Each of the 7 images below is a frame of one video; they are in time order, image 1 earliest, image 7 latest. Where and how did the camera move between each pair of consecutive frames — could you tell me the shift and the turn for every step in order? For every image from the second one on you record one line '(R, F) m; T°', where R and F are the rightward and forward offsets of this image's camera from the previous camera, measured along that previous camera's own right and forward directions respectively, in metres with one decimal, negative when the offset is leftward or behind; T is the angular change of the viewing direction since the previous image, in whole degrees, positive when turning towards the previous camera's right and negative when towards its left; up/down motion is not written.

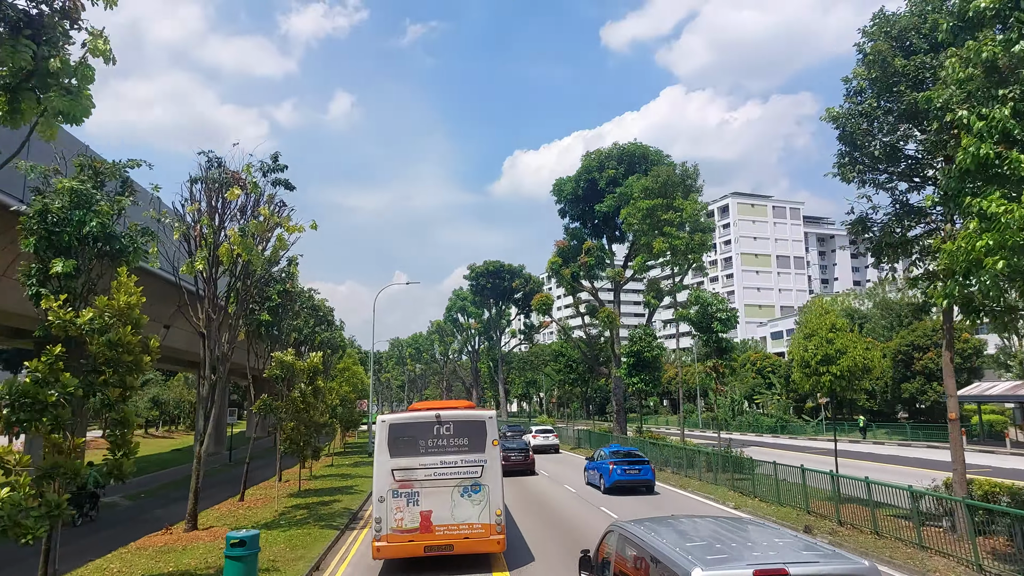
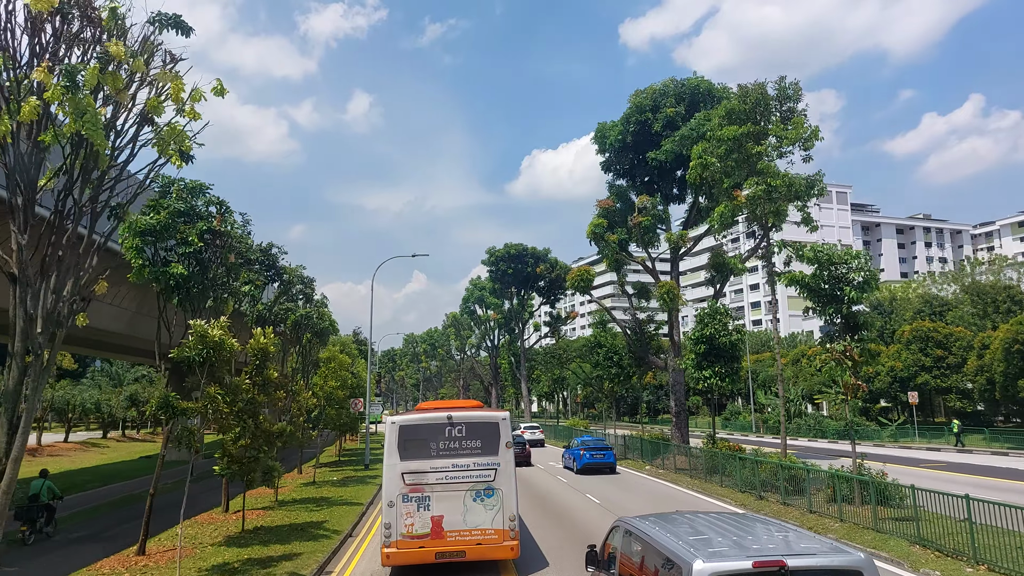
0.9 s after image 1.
(-0.3, +5.0) m; -1°
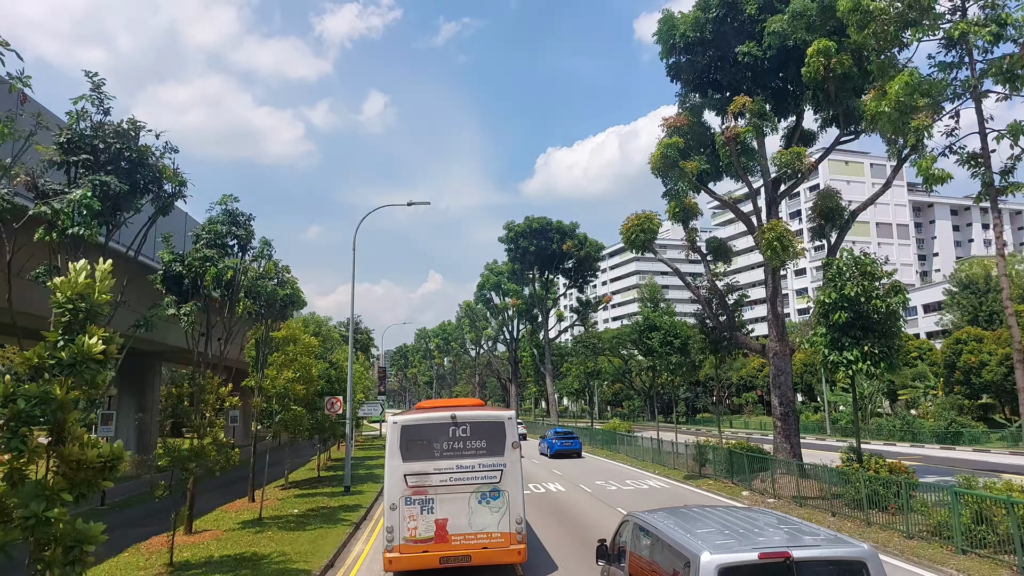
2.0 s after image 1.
(-0.3, +5.6) m; -1°
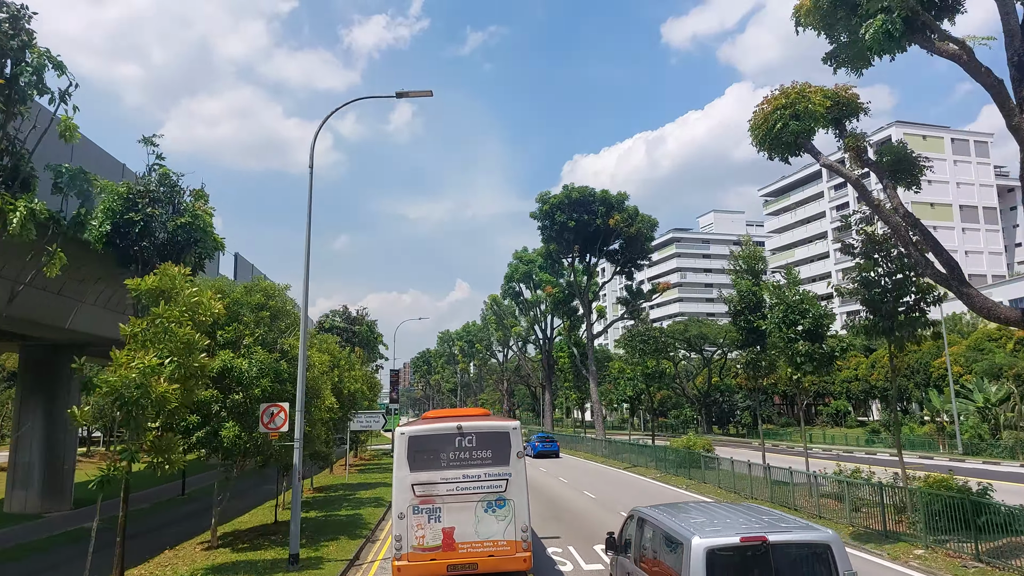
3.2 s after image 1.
(-0.3, +6.0) m; -2°
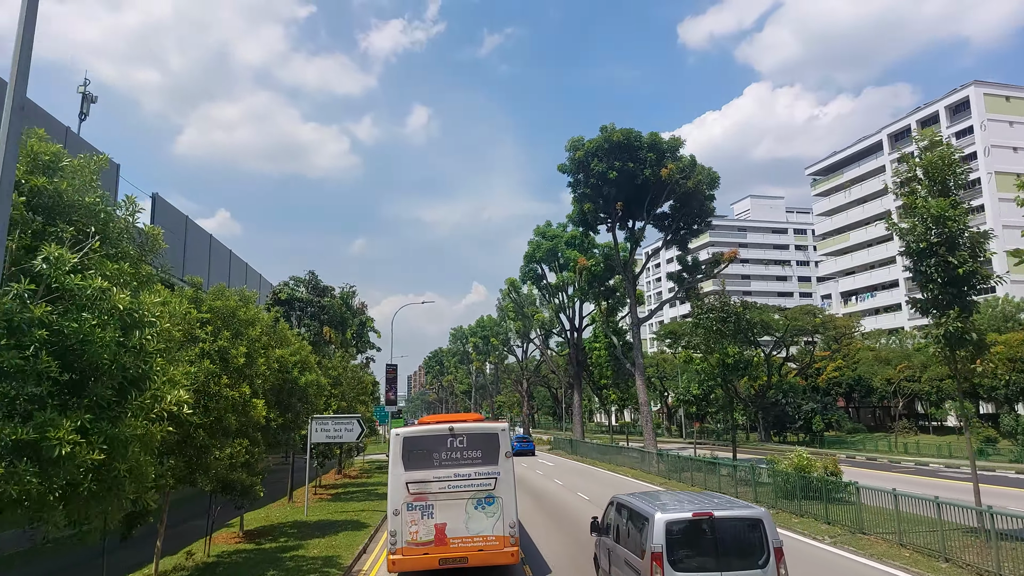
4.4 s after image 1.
(-0.2, +6.1) m; -1°
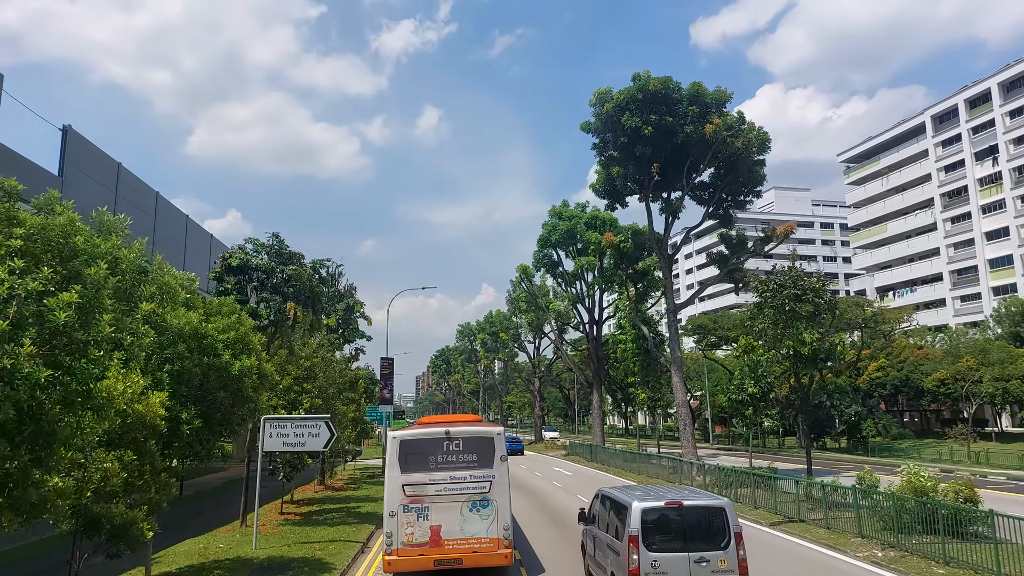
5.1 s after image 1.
(-0.1, +3.4) m; -1°
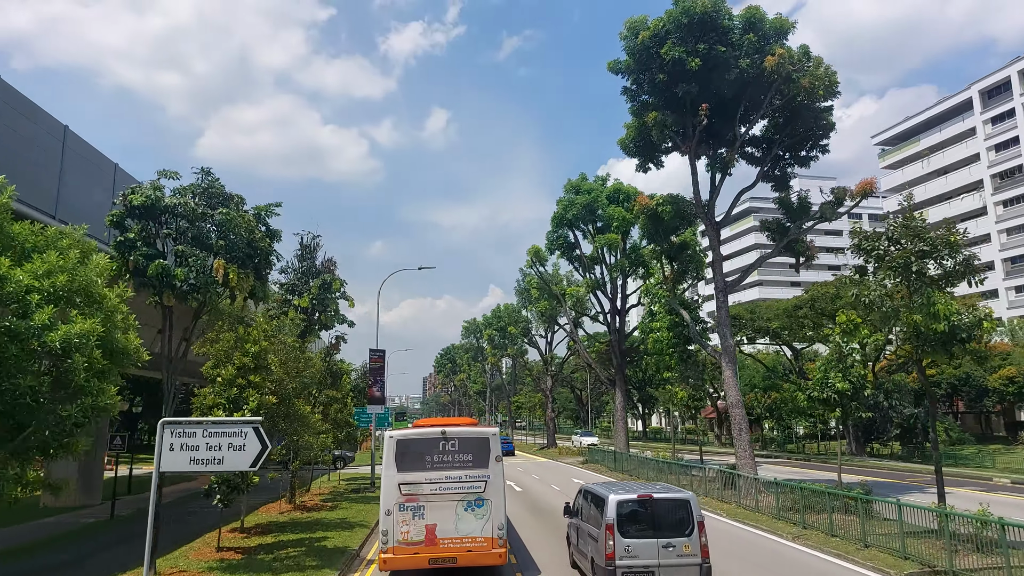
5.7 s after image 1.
(-0.1, +3.5) m; -1°
